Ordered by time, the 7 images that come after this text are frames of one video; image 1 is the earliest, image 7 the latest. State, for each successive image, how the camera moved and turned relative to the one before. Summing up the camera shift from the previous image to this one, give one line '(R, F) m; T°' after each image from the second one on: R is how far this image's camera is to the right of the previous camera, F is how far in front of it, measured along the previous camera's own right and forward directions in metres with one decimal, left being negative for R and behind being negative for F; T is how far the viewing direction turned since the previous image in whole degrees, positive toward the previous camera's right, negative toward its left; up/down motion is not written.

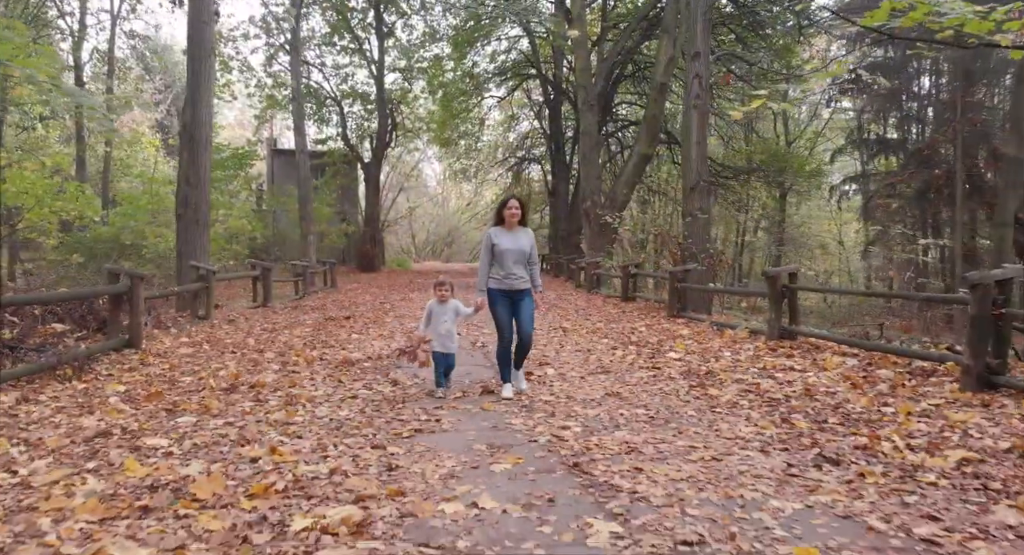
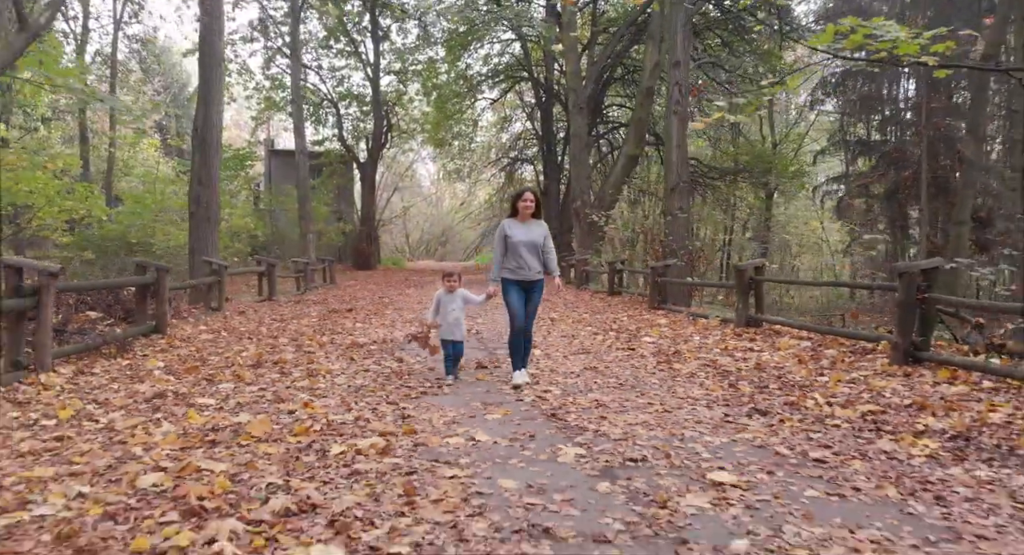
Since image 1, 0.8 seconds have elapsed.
(0.0, -0.9) m; +1°
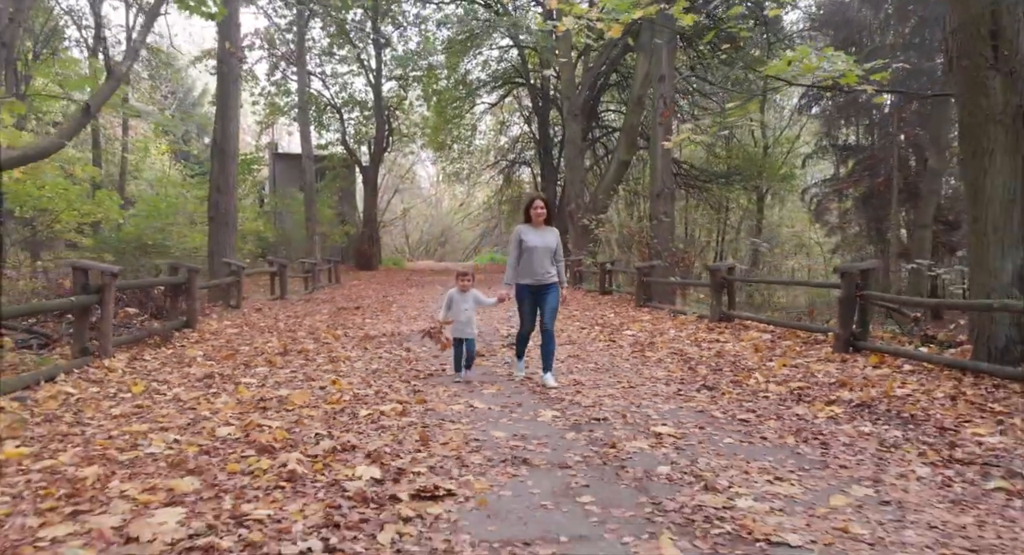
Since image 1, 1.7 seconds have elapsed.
(+0.1, -1.0) m; 0°
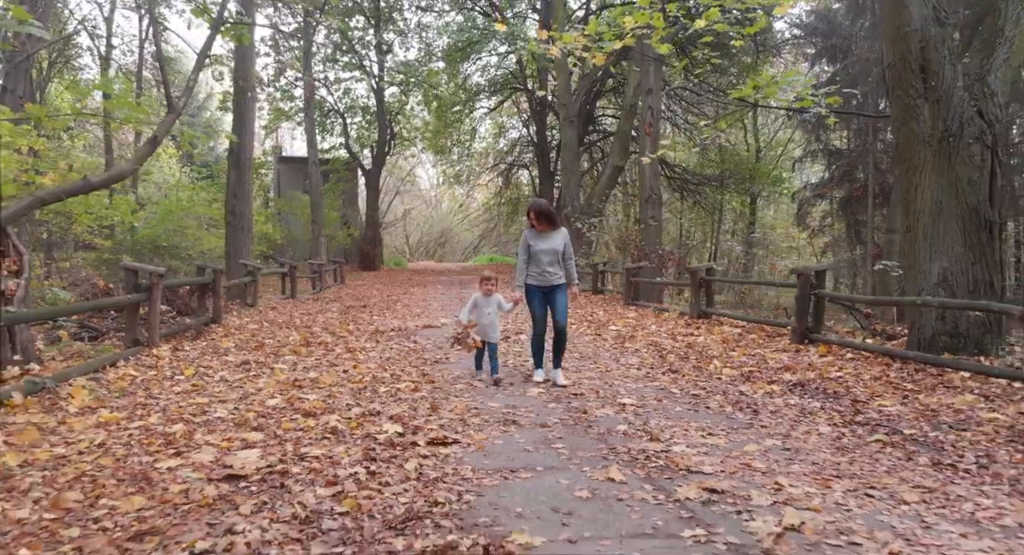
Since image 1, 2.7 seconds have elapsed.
(0.0, -1.1) m; 0°
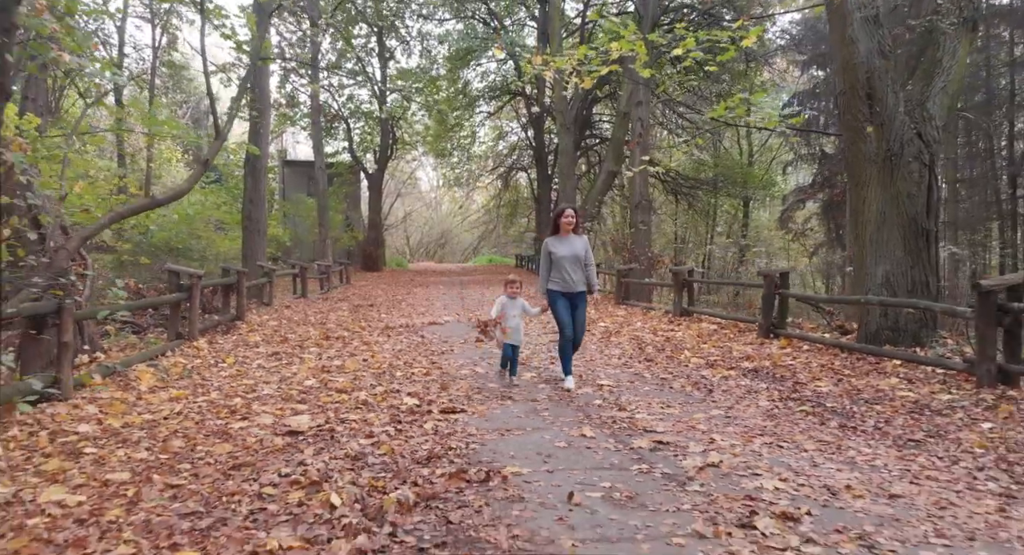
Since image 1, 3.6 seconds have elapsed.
(0.0, -1.1) m; 0°
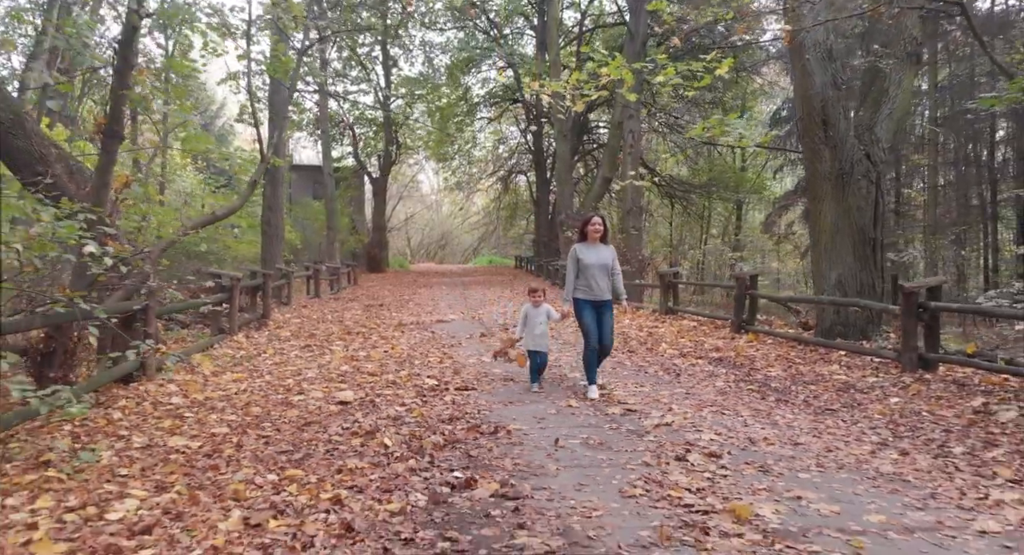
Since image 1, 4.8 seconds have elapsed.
(0.0, -1.3) m; 0°
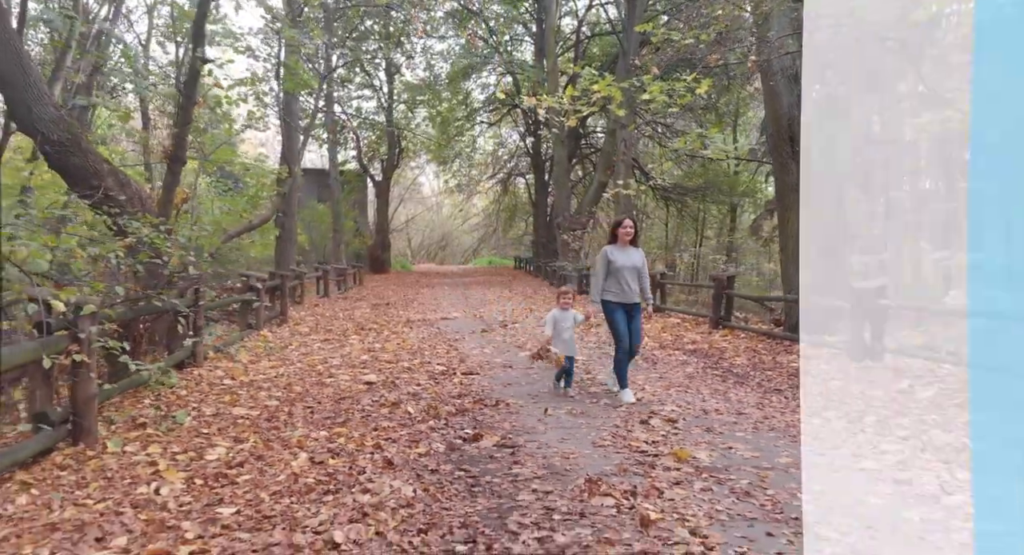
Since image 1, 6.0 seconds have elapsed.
(0.0, -1.2) m; 0°
